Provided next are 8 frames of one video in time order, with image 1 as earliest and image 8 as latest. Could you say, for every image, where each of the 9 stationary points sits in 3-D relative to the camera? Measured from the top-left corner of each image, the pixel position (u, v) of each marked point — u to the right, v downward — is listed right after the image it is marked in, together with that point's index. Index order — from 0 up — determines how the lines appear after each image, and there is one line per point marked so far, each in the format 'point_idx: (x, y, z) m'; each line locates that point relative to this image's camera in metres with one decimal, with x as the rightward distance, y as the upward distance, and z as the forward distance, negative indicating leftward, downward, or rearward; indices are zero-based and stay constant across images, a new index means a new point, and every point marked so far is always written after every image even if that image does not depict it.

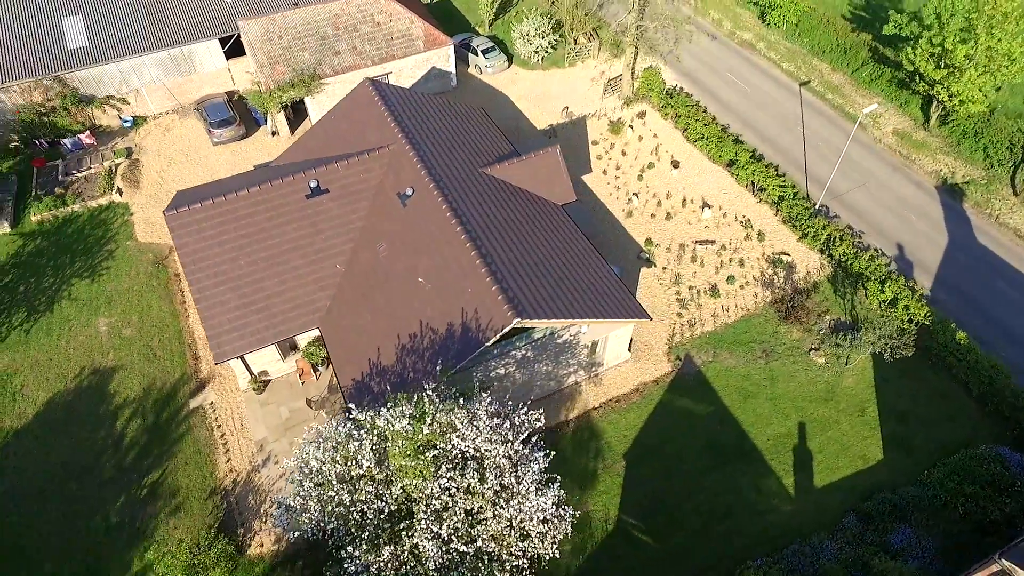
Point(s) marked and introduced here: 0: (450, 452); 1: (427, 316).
0: (-1.6, -3.9, +14.5) m
1: (-2.7, -0.9, +19.6) m
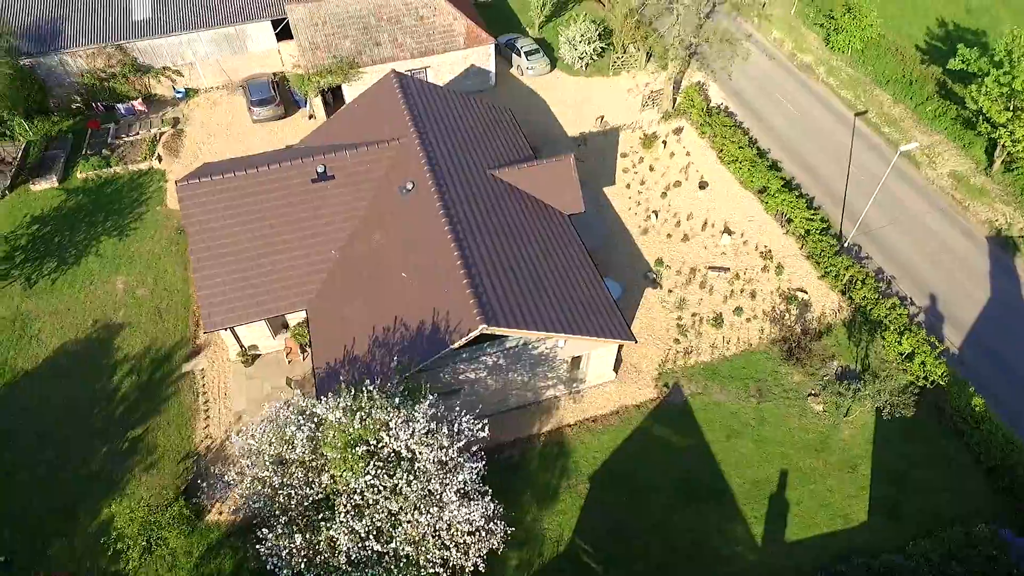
0: (-3.2, -3.9, +14.5) m
1: (-3.5, -0.8, +19.6) m
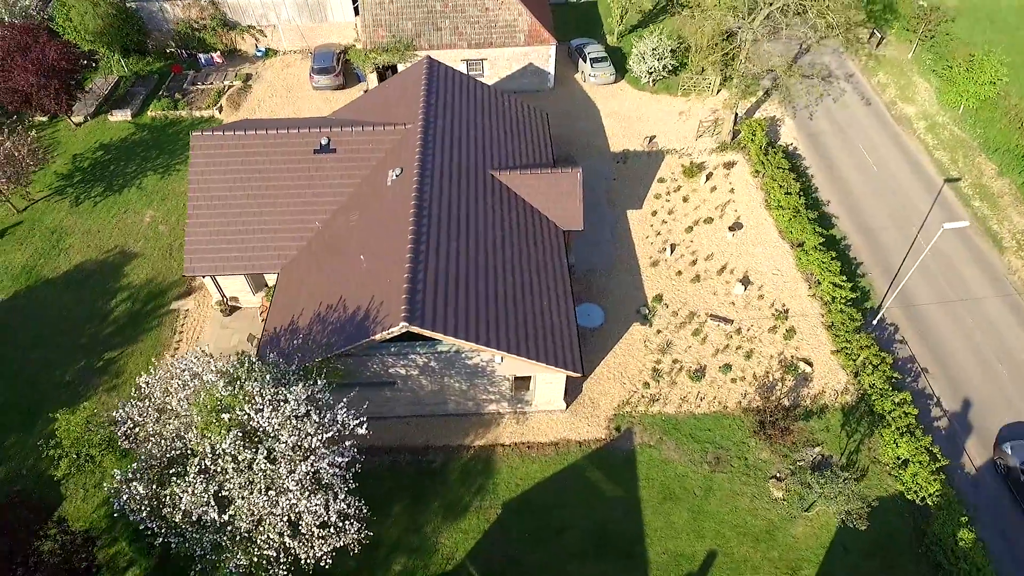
0: (-6.4, -3.2, +14.6) m
1: (-5.2, -0.2, +19.6) m
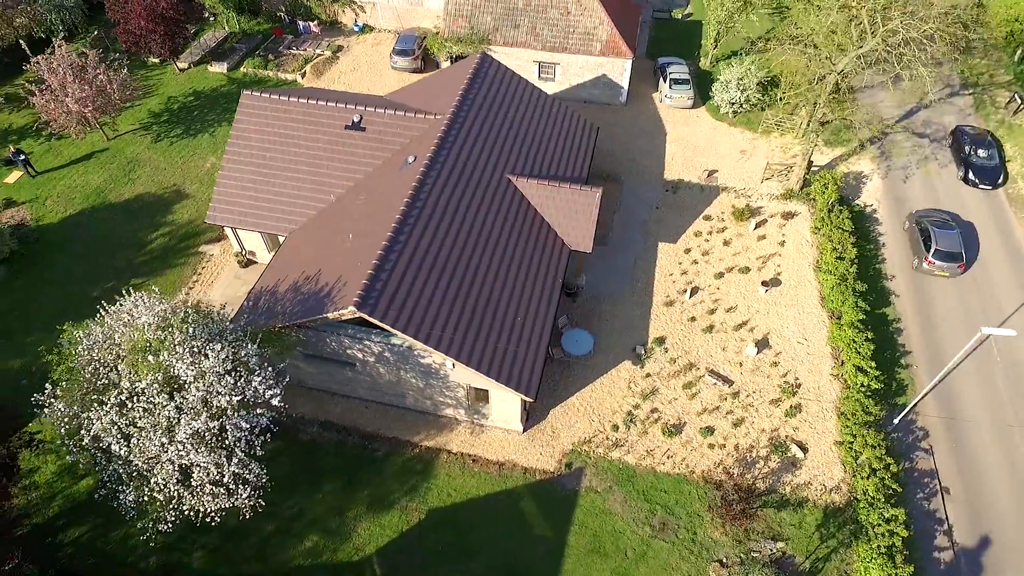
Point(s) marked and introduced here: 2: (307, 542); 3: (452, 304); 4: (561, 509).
0: (-8.7, -2.0, +15.3) m
1: (-6.1, +0.6, +20.0) m
2: (-6.2, -7.7, +18.7) m
3: (-1.9, -0.5, +19.4) m
4: (+1.5, -6.9, +19.4) m
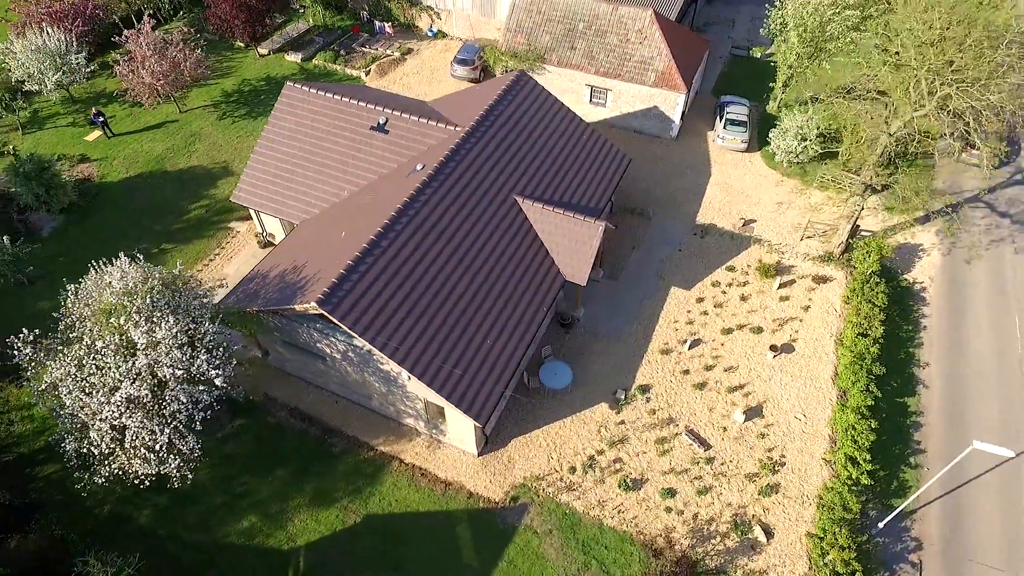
0: (-10.3, -1.1, +16.2) m
1: (-6.7, +0.8, +20.5) m
2: (-8.3, -7.3, +19.3) m
3: (-2.9, -0.9, +19.4) m
4: (-0.5, -7.8, +18.9) m
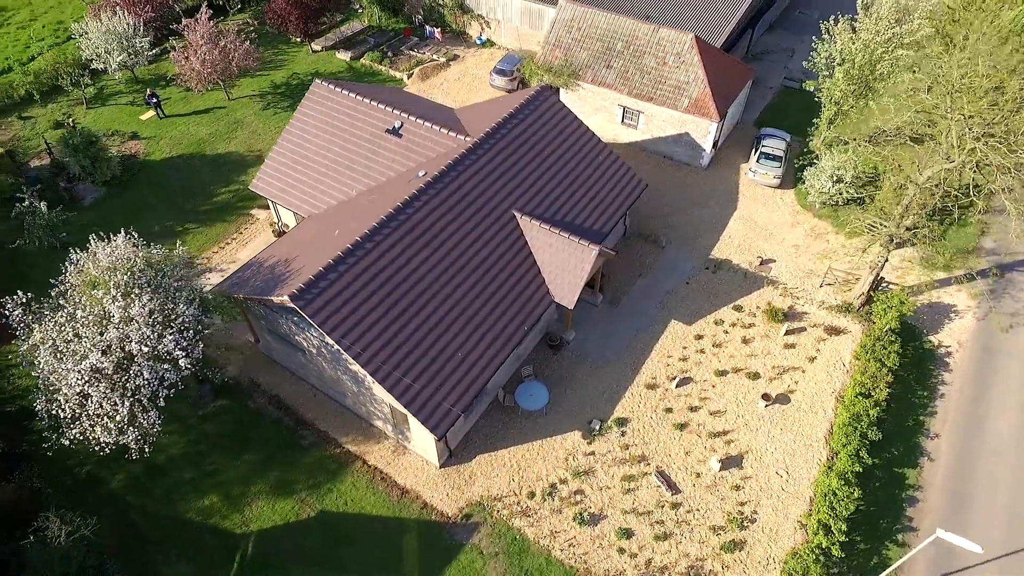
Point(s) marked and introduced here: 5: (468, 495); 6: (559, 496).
0: (-11.4, -0.4, +17.1) m
1: (-7.2, +1.1, +21.0) m
2: (-9.8, -6.8, +19.9) m
3: (-3.7, -1.0, +19.5) m
4: (-2.2, -8.2, +18.7) m
5: (-1.4, -6.7, +20.0) m
6: (+1.5, -6.7, +19.9) m
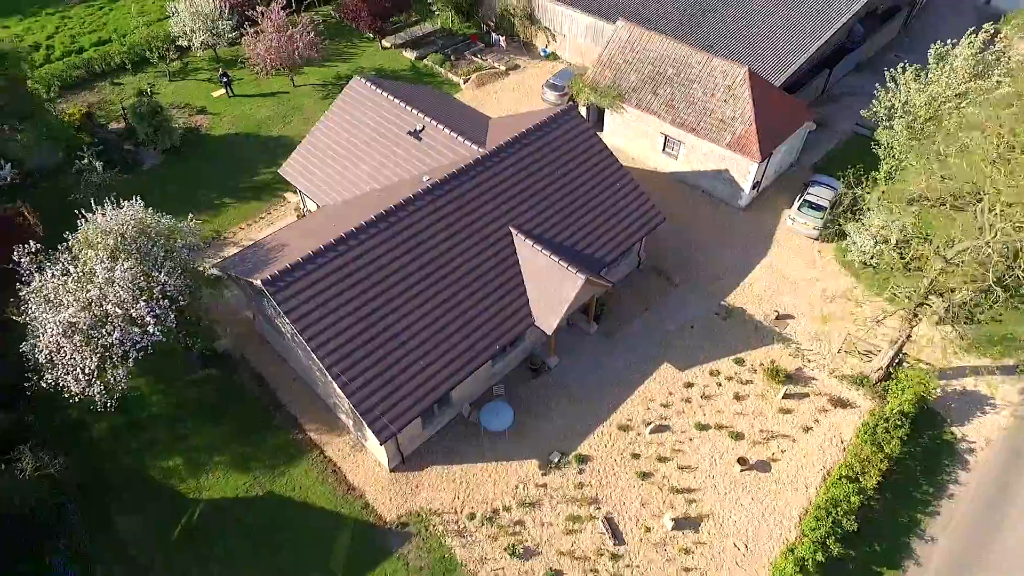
0: (-12.5, +0.7, +18.4) m
1: (-7.7, +1.5, +21.7) m
2: (-11.6, -5.9, +21.0) m
3: (-4.8, -1.0, +19.7) m
4: (-4.4, -8.3, +18.8) m
5: (-3.3, -7.0, +19.9) m
6: (-0.4, -7.4, +19.4) m
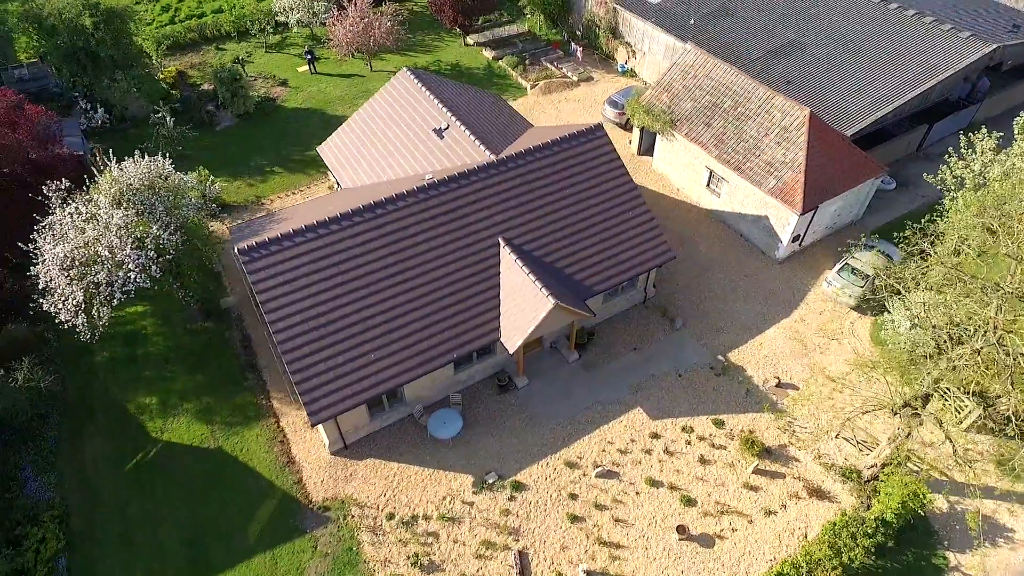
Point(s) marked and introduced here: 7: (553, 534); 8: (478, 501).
0: (-13.5, +2.7, +20.3) m
1: (-8.1, +2.5, +22.7) m
2: (-13.3, -4.1, +22.7) m
3: (-6.1, -0.5, +20.3) m
4: (-7.2, -7.7, +19.3) m
5: (-5.7, -6.6, +20.2) m
6: (-3.0, -7.6, +19.3) m
7: (+1.4, -7.7, +19.2) m
8: (-1.0, -6.9, +20.0) m
